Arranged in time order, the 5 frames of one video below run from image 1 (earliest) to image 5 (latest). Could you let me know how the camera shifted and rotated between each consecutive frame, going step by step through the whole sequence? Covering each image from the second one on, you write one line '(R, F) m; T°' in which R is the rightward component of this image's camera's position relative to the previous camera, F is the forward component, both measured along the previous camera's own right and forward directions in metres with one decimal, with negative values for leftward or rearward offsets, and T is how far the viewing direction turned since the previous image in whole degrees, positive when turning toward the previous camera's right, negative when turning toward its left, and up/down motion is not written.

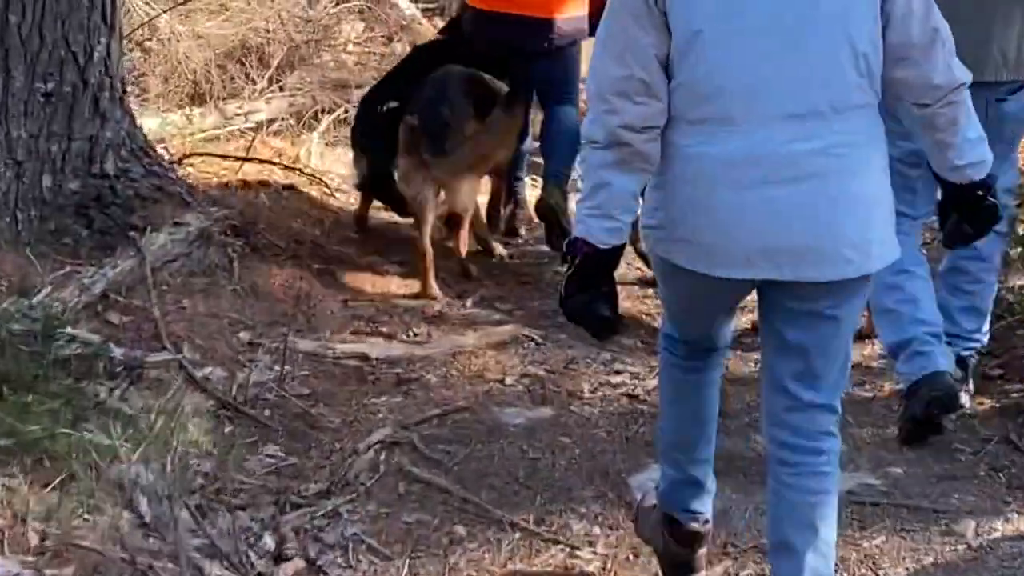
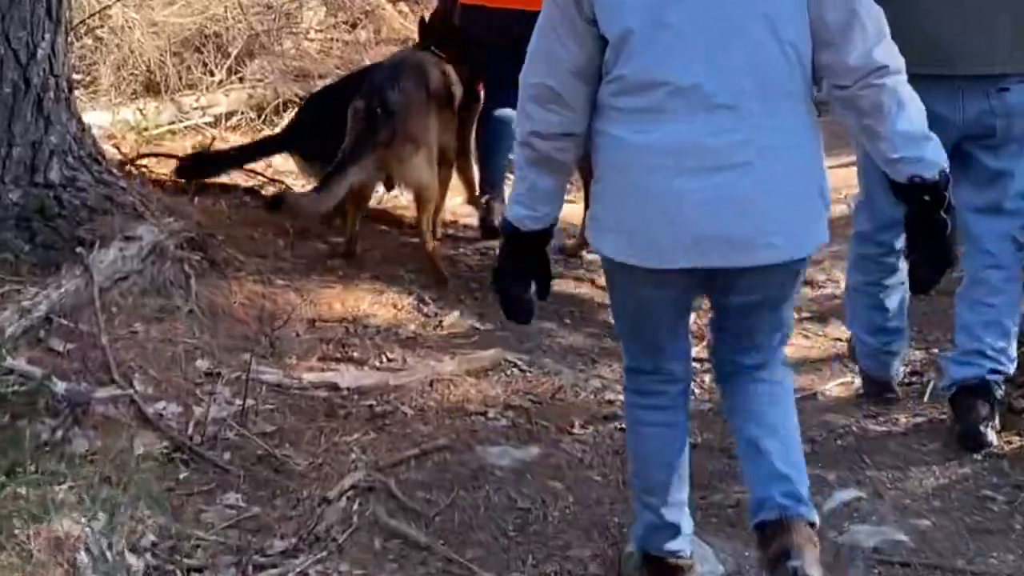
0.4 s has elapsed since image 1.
(-0.1, +0.4) m; +2°
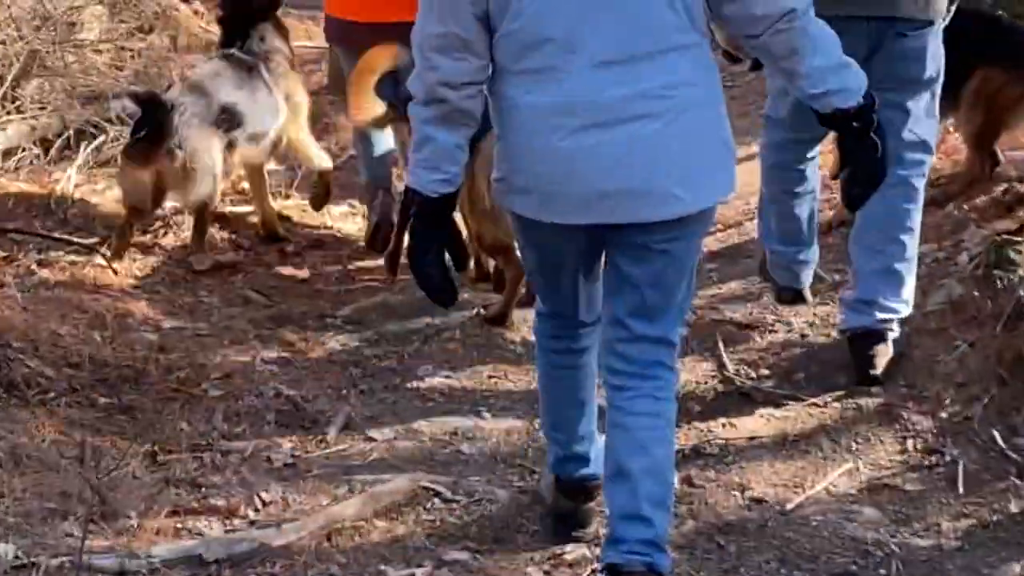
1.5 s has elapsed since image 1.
(-0.2, +1.2) m; +8°
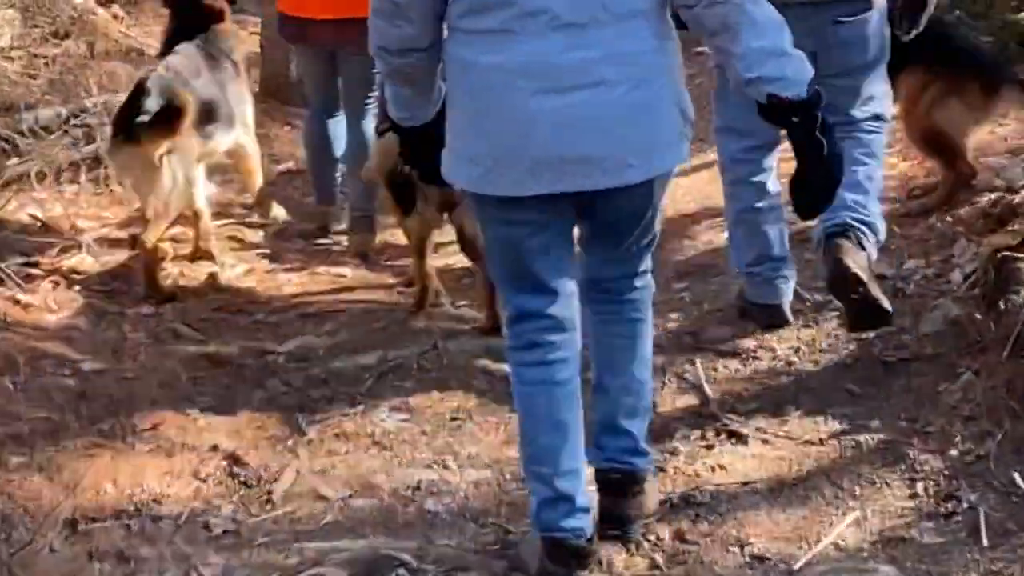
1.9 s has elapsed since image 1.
(-0.1, +0.4) m; +3°
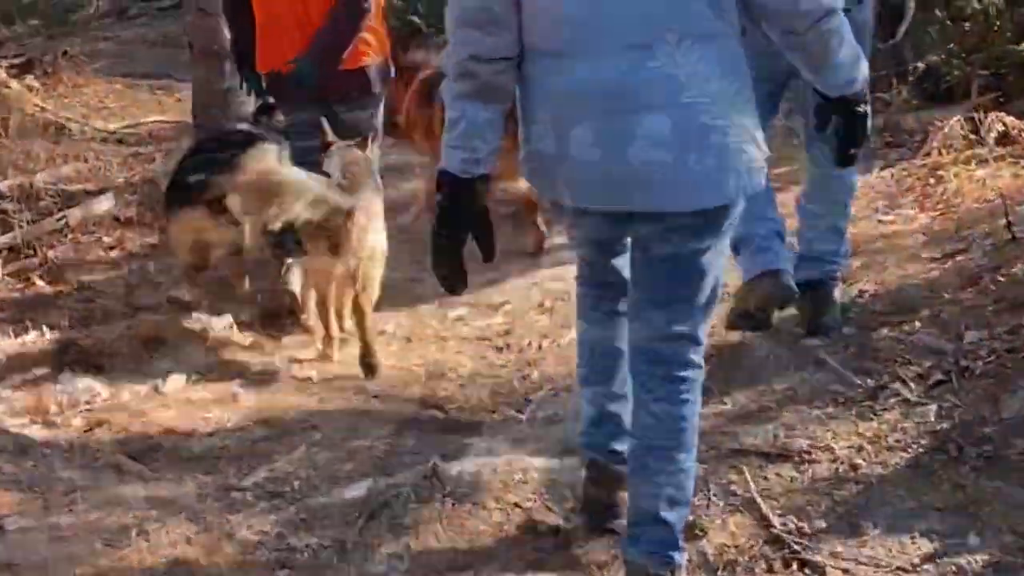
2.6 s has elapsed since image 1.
(-0.2, +0.7) m; +3°
